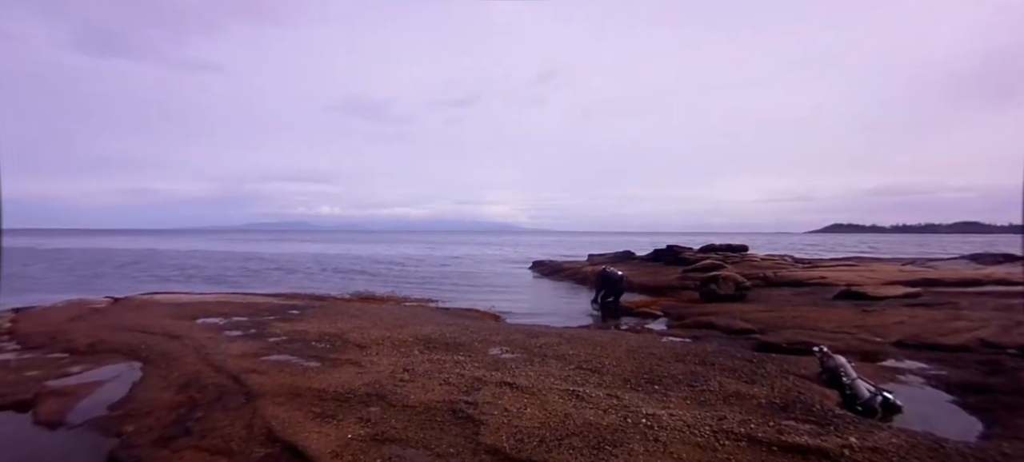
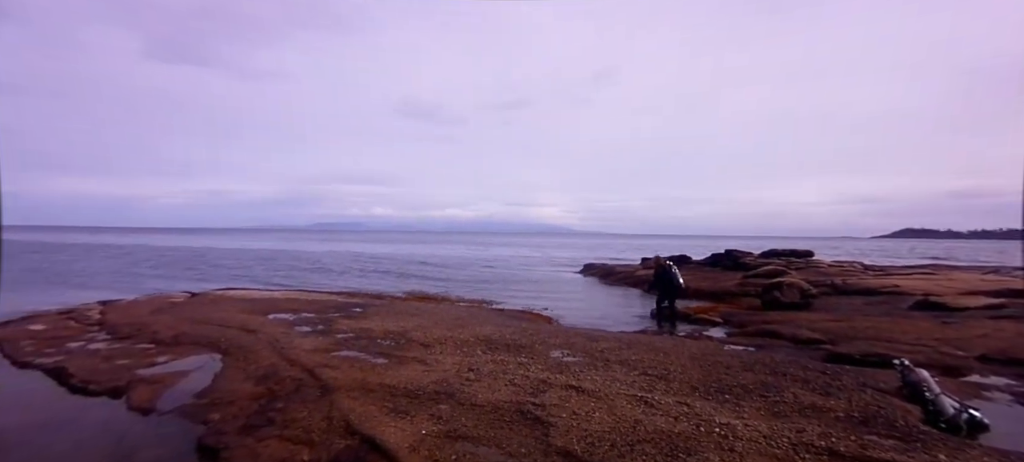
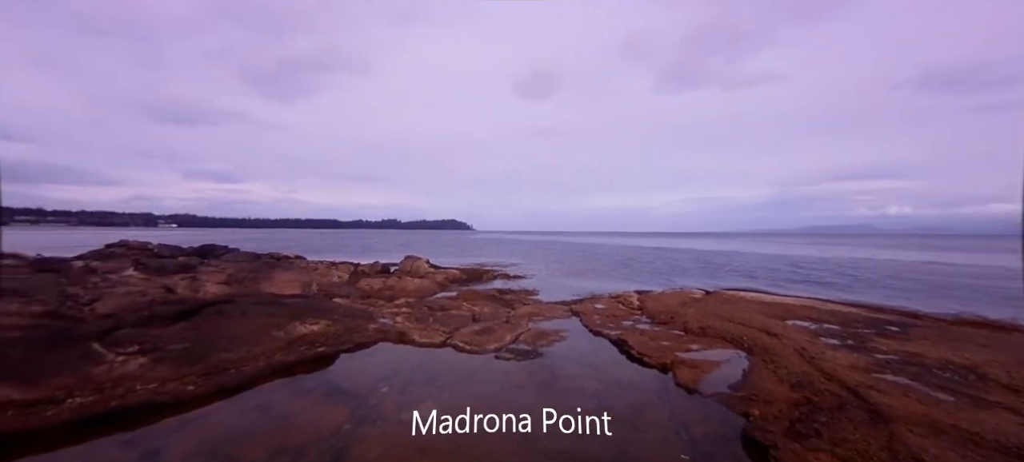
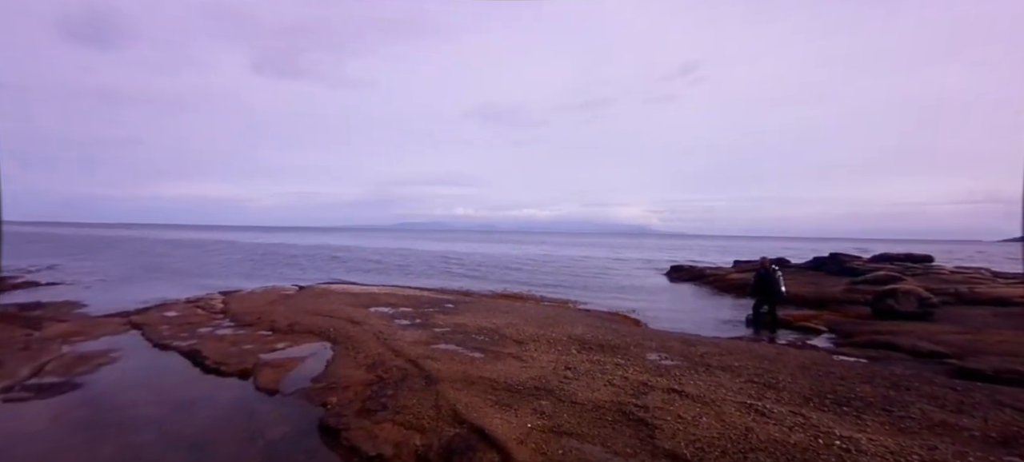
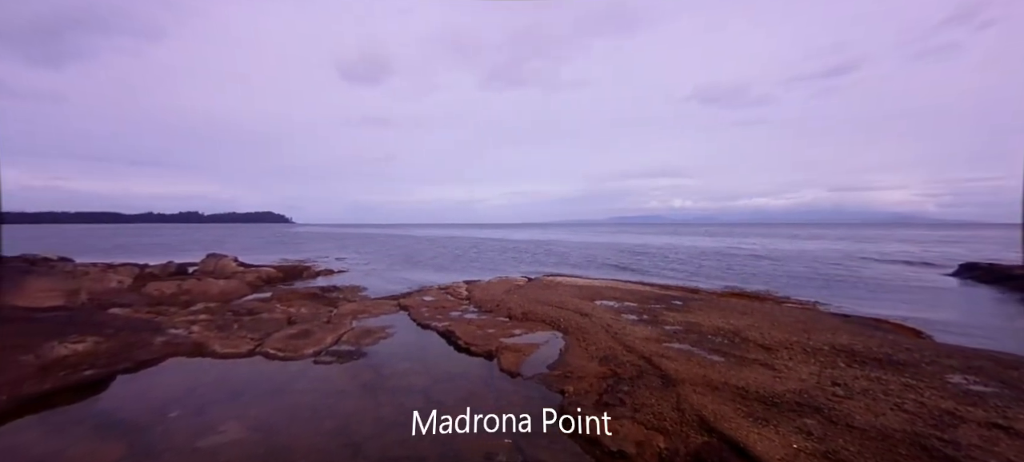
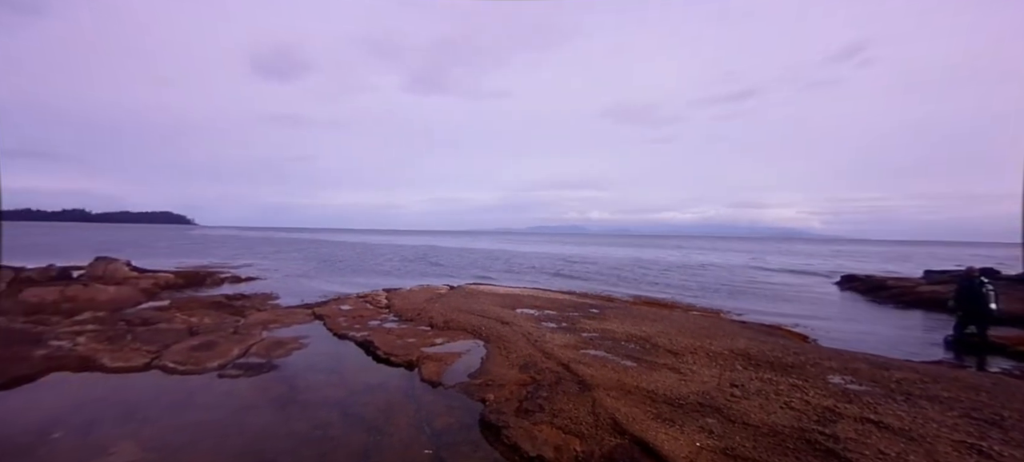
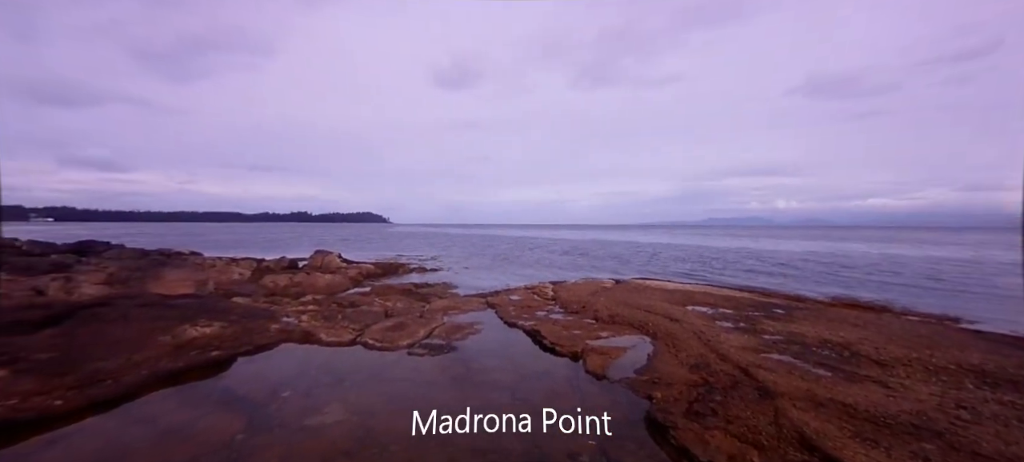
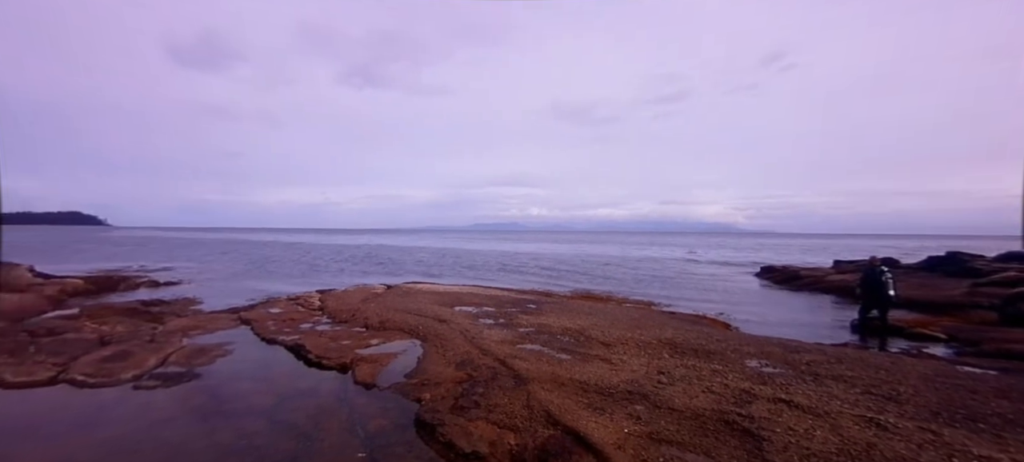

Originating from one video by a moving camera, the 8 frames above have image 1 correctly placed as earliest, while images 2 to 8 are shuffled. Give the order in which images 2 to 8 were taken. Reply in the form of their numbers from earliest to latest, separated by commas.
2, 4, 8, 6, 5, 7, 3
